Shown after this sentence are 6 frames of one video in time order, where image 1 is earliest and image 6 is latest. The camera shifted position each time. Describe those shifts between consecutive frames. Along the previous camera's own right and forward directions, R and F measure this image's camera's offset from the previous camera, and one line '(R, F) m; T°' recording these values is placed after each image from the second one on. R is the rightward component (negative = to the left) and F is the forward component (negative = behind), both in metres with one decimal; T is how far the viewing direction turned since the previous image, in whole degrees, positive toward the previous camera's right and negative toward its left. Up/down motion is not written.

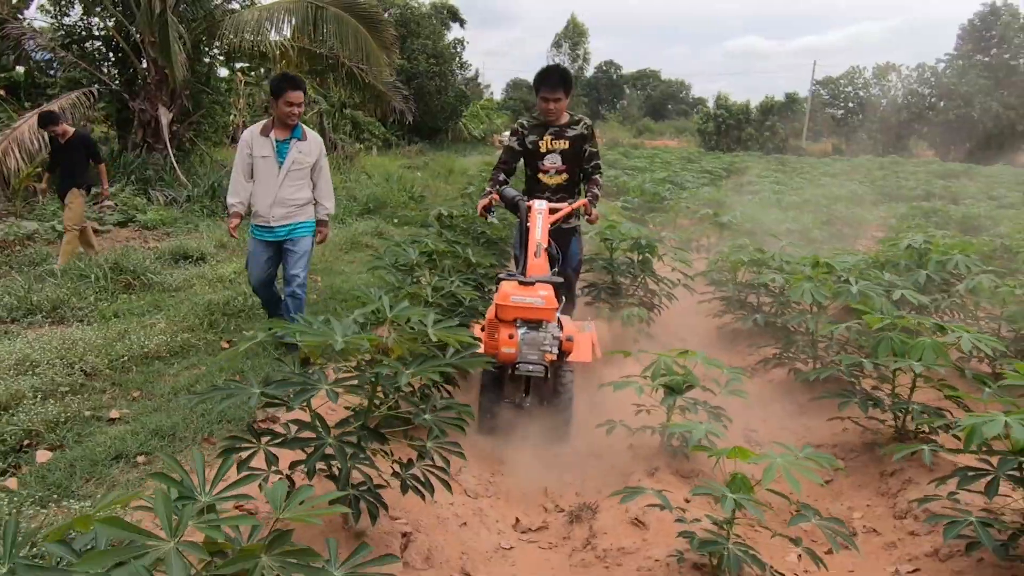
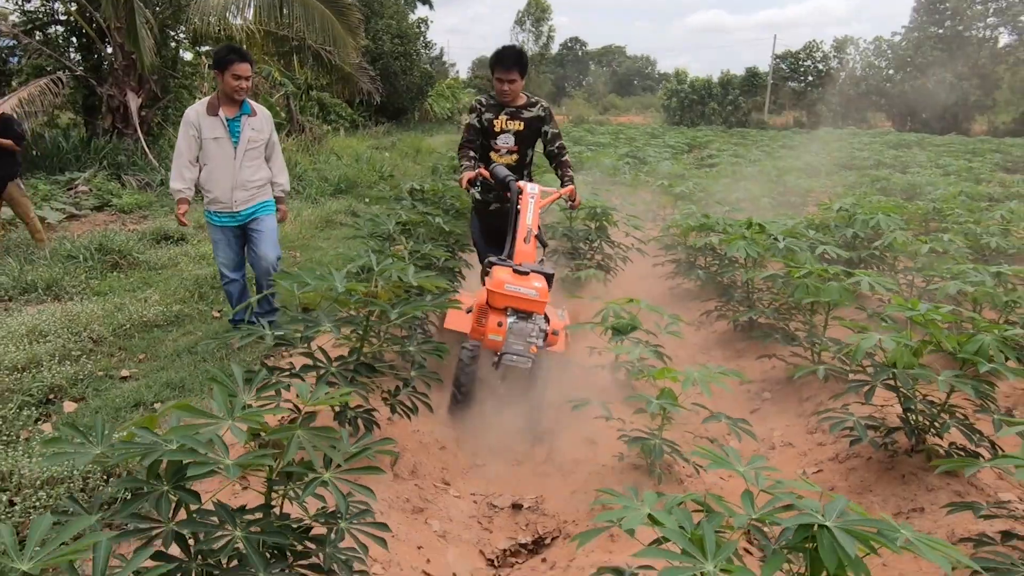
(0.0, -0.4) m; +2°
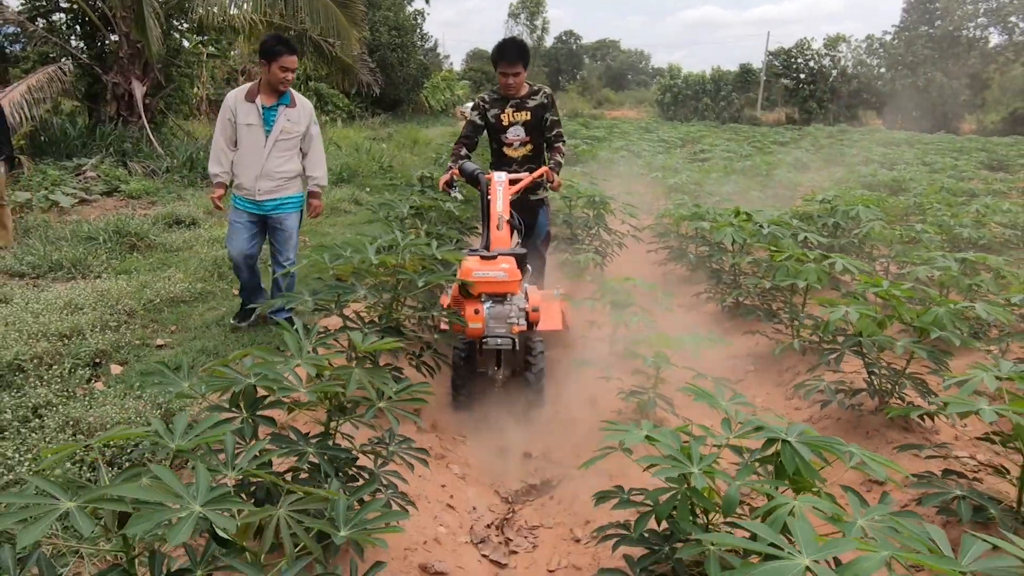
(-0.1, -0.3) m; +1°
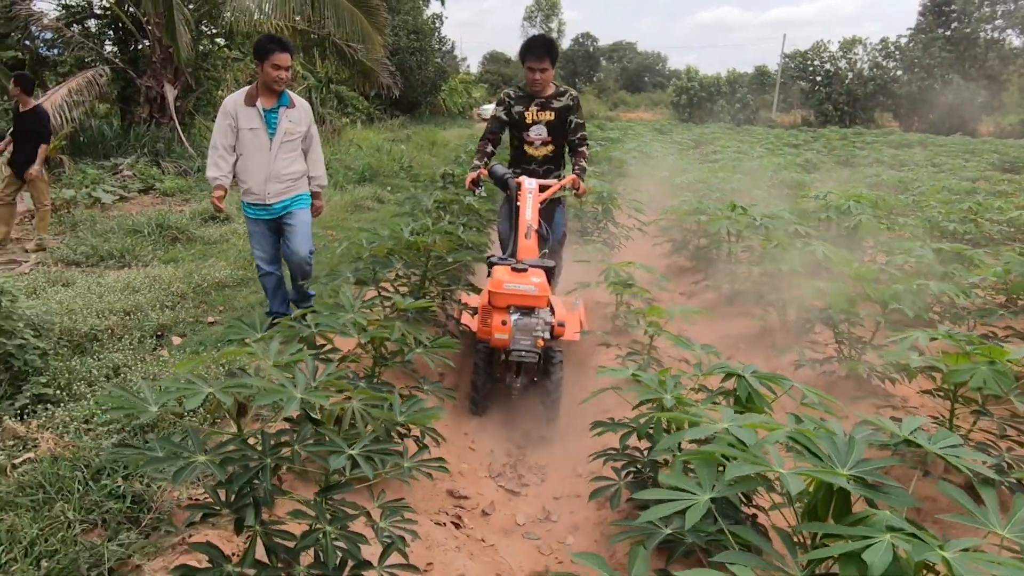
(0.0, -0.5) m; -1°
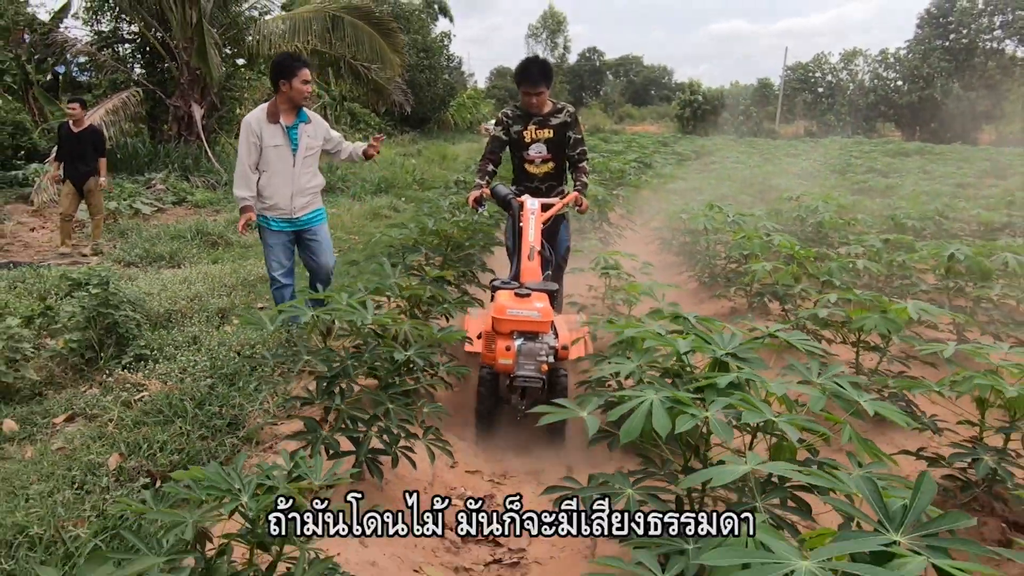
(0.0, -0.8) m; -1°
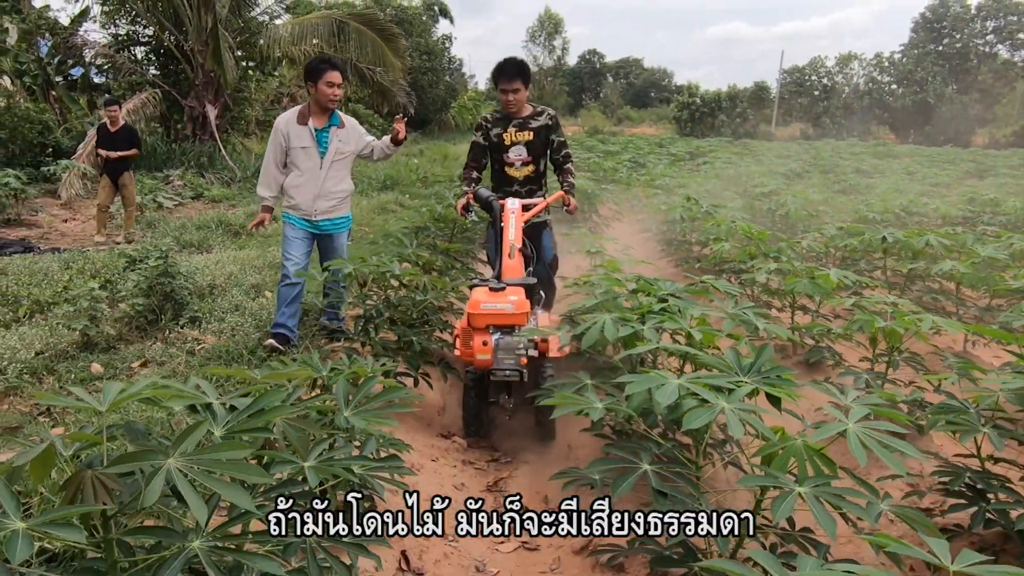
(0.0, -0.7) m; 0°
